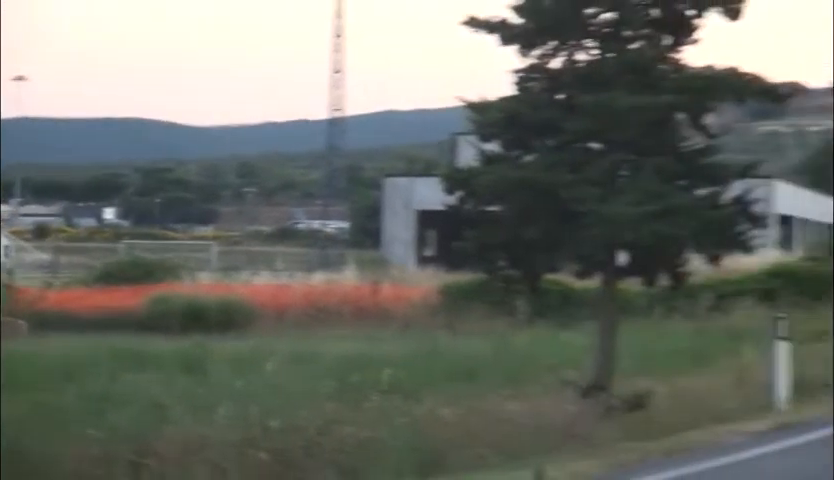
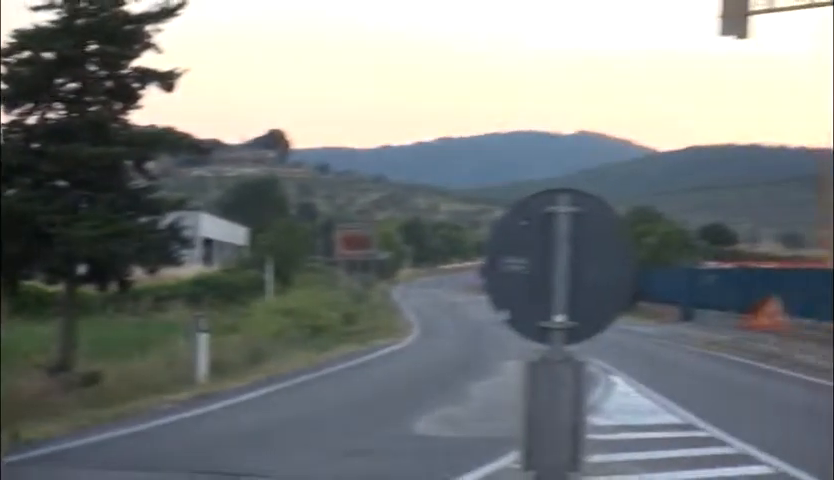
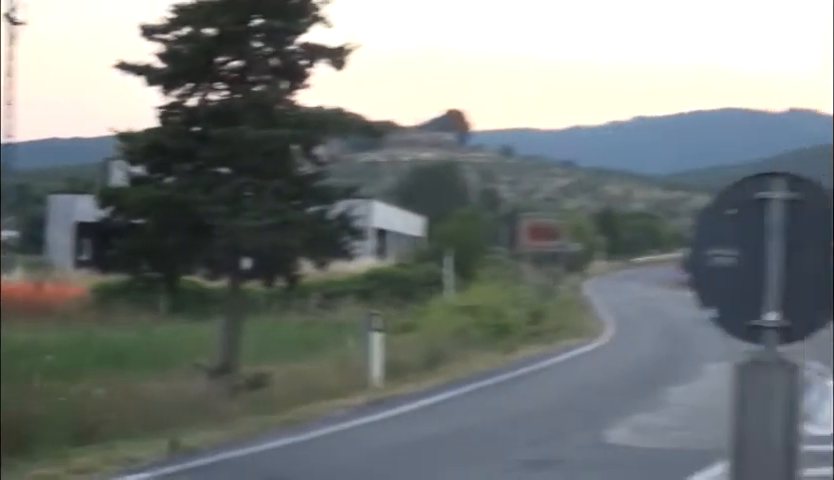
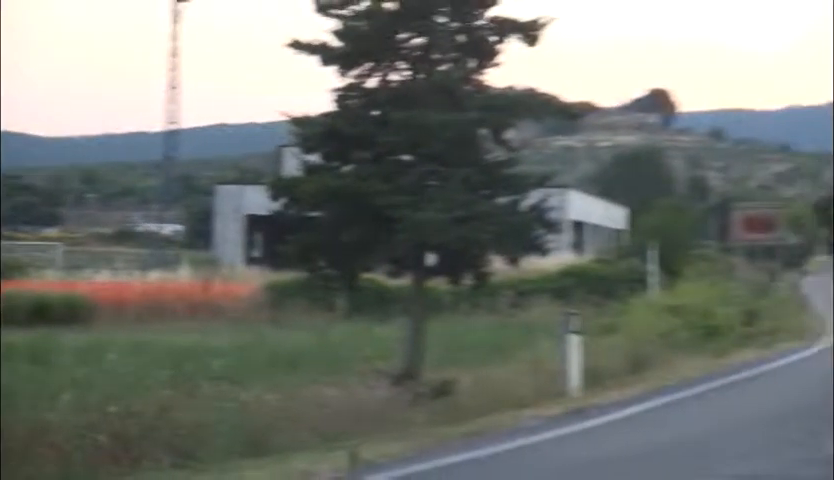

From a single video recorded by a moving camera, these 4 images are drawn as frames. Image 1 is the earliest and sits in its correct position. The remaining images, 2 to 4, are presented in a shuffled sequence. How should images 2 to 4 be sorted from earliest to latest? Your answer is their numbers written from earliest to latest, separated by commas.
4, 3, 2
